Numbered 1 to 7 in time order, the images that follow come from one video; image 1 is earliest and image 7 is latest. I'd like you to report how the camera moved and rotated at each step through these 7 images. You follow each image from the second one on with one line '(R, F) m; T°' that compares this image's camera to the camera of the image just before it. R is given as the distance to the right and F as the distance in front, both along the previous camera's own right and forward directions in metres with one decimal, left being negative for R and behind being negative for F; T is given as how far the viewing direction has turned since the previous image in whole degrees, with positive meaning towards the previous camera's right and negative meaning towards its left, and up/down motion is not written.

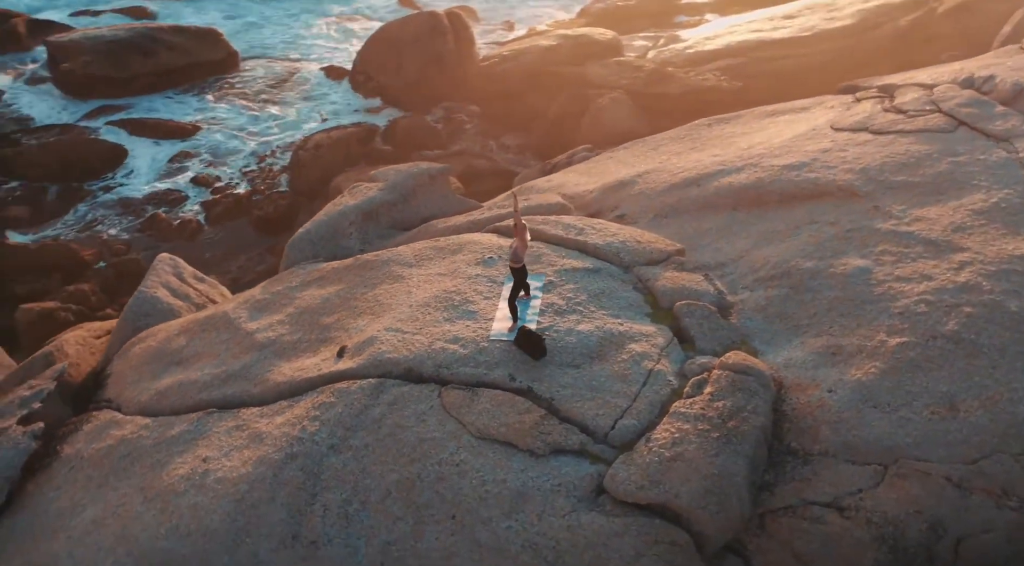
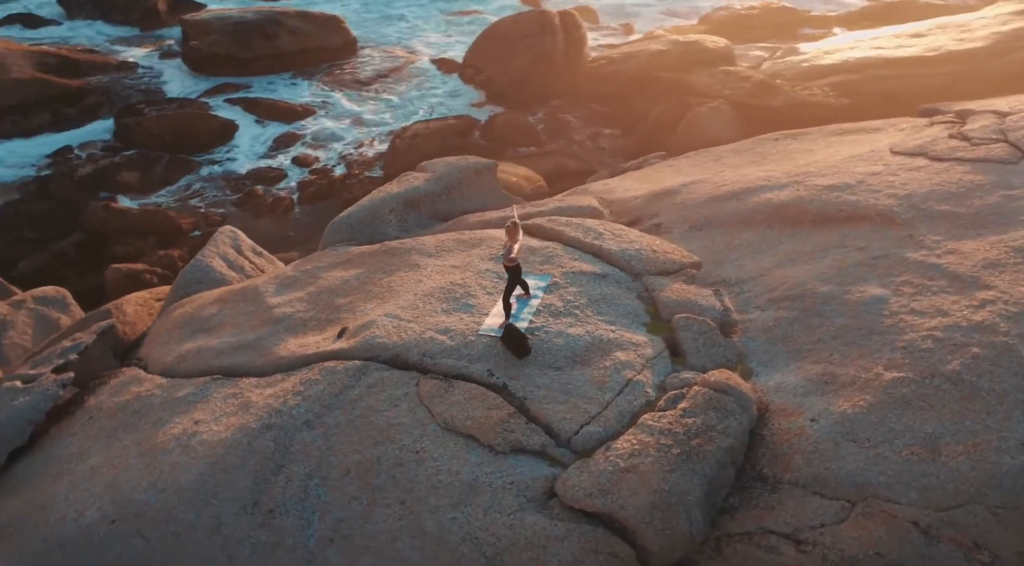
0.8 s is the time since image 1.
(+0.4, 0.0) m; -6°
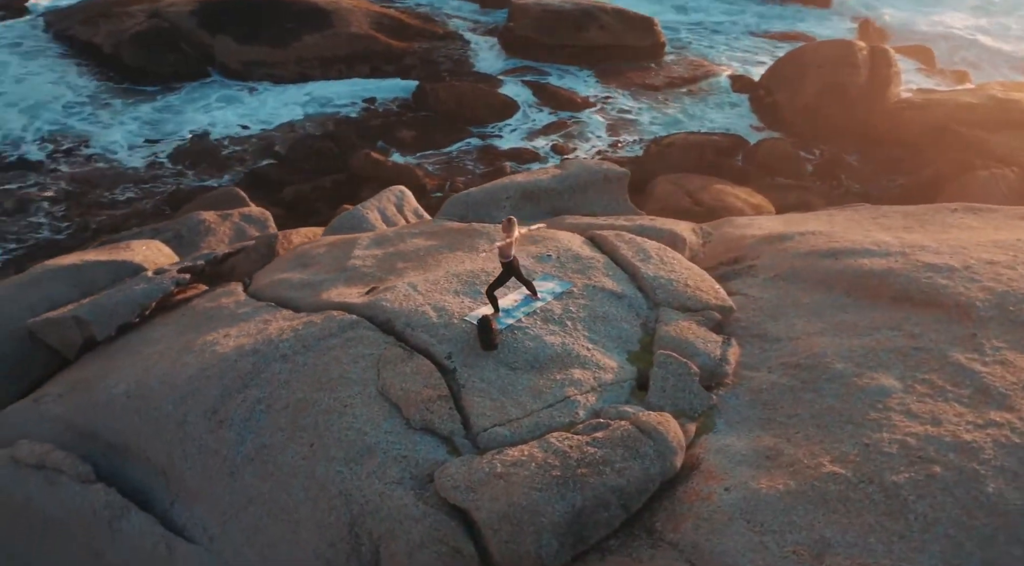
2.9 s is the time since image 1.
(+1.1, +0.1) m; -16°
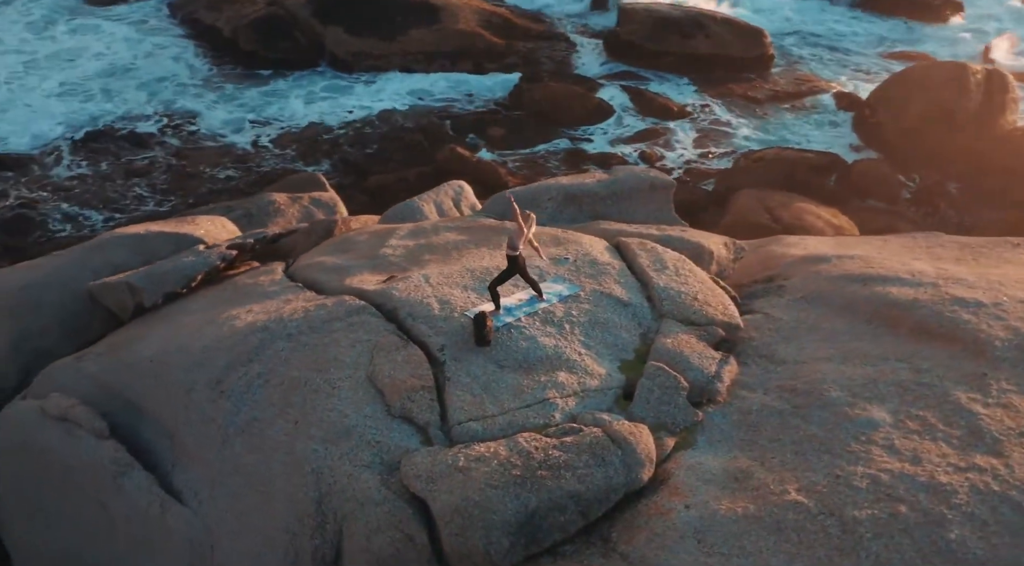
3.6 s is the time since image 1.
(+0.4, 0.0) m; -6°
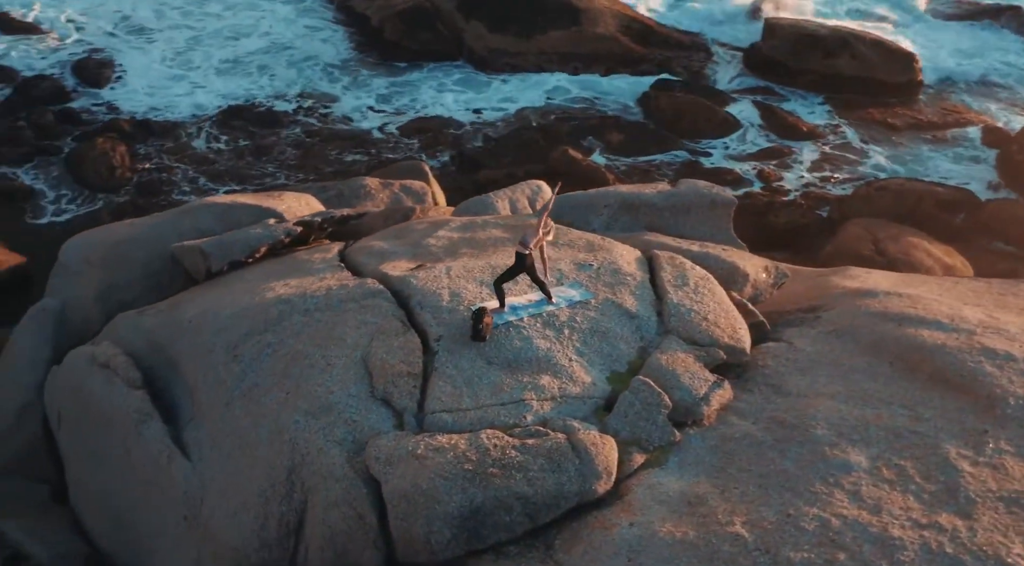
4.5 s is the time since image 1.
(+0.5, 0.0) m; -8°
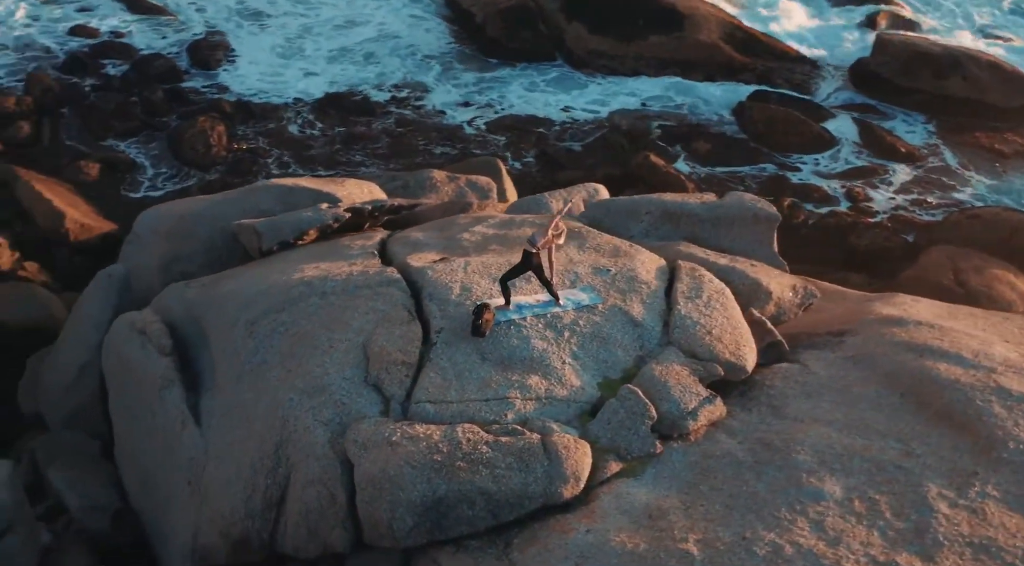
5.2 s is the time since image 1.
(+0.4, 0.0) m; -6°
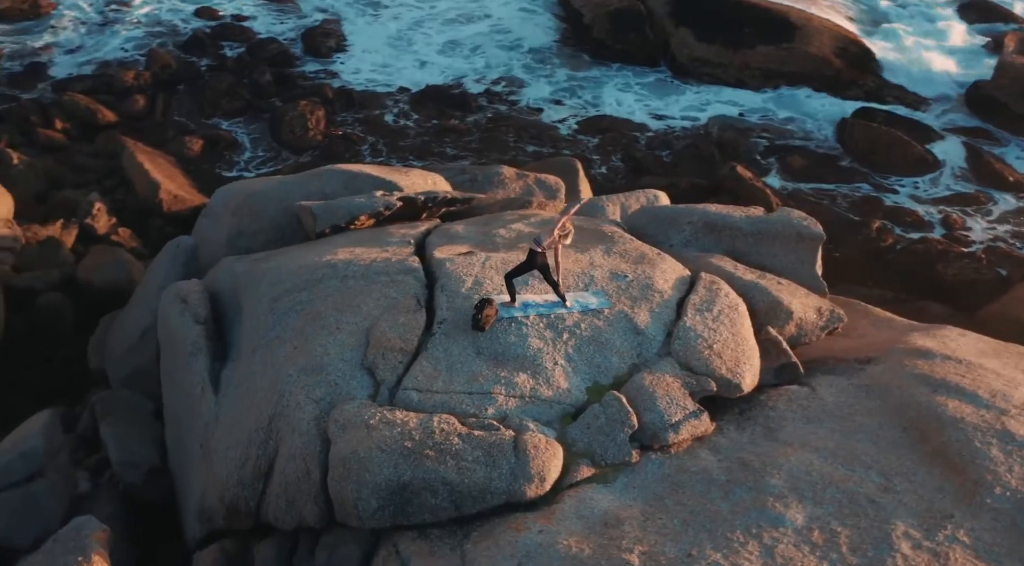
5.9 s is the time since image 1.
(+0.4, 0.0) m; -6°
